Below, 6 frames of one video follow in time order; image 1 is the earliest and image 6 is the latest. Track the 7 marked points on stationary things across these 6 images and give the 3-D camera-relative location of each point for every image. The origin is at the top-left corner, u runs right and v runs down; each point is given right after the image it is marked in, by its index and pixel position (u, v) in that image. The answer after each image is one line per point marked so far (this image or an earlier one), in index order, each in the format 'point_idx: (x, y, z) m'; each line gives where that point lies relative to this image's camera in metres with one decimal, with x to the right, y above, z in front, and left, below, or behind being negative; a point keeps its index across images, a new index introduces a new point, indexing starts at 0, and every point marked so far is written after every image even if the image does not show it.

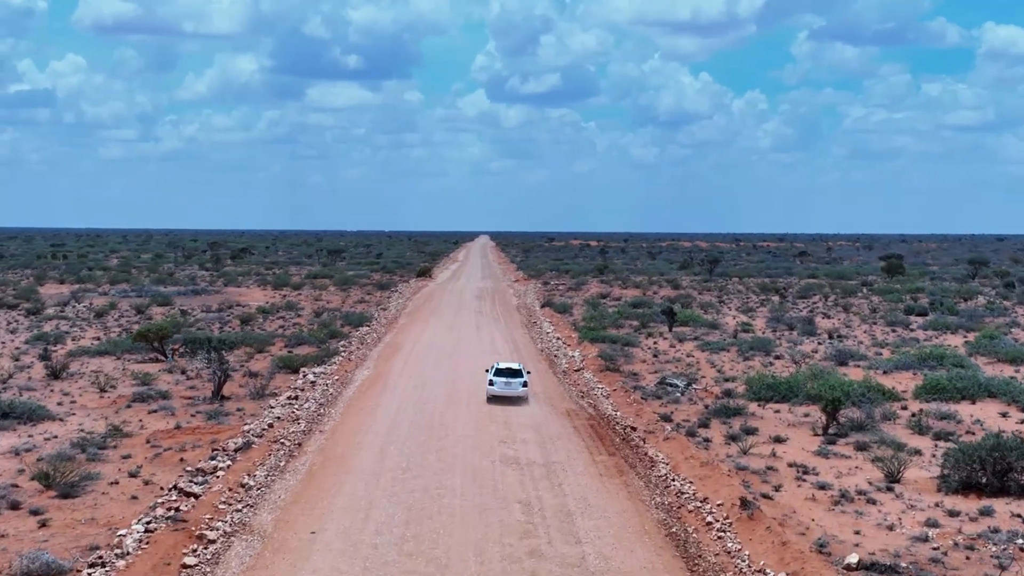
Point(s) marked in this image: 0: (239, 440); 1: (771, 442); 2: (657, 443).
0: (-4.1, -2.3, +18.8) m
1: (+4.1, -2.4, +19.8) m
2: (+2.2, -2.4, +19.4) m
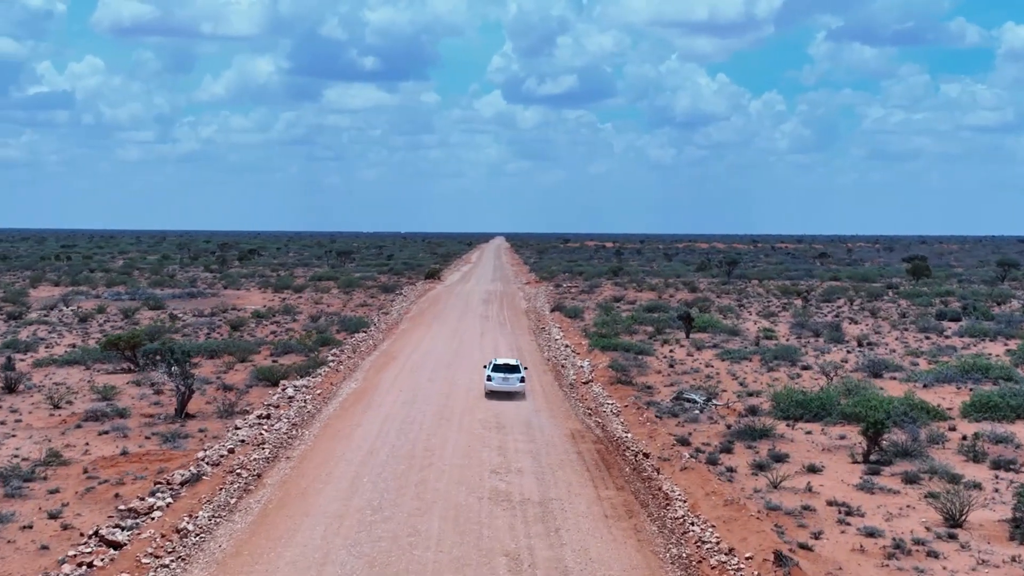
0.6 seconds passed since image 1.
0: (-4.2, -2.4, +16.3) m
1: (+4.0, -2.5, +17.2) m
2: (+2.1, -2.5, +16.8) m
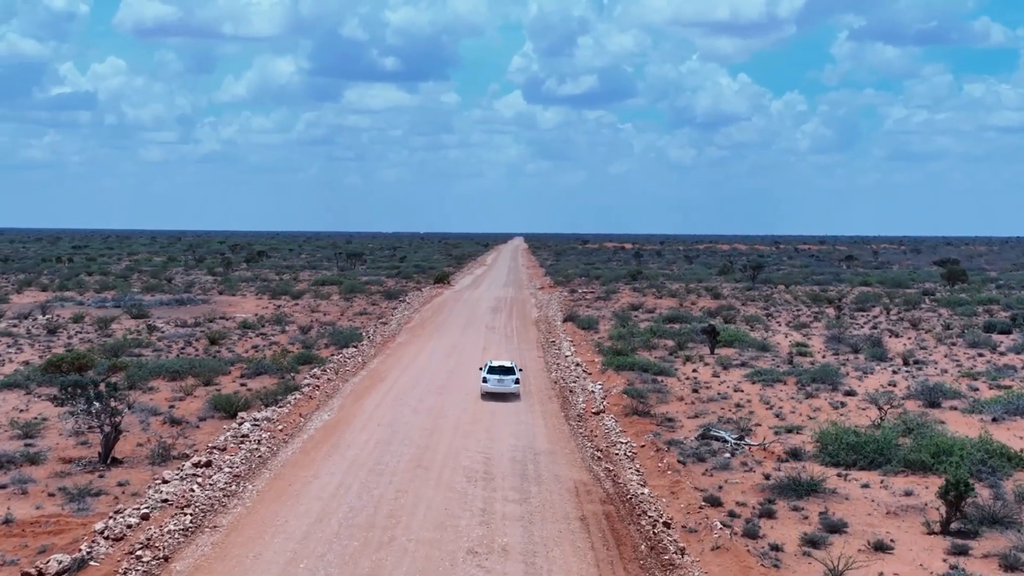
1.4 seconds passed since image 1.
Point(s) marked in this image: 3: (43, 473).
0: (-4.3, -2.6, +12.6) m
1: (+3.8, -2.8, +13.4) m
2: (+1.9, -2.8, +13.0) m
3: (-6.3, -2.5, +16.9) m
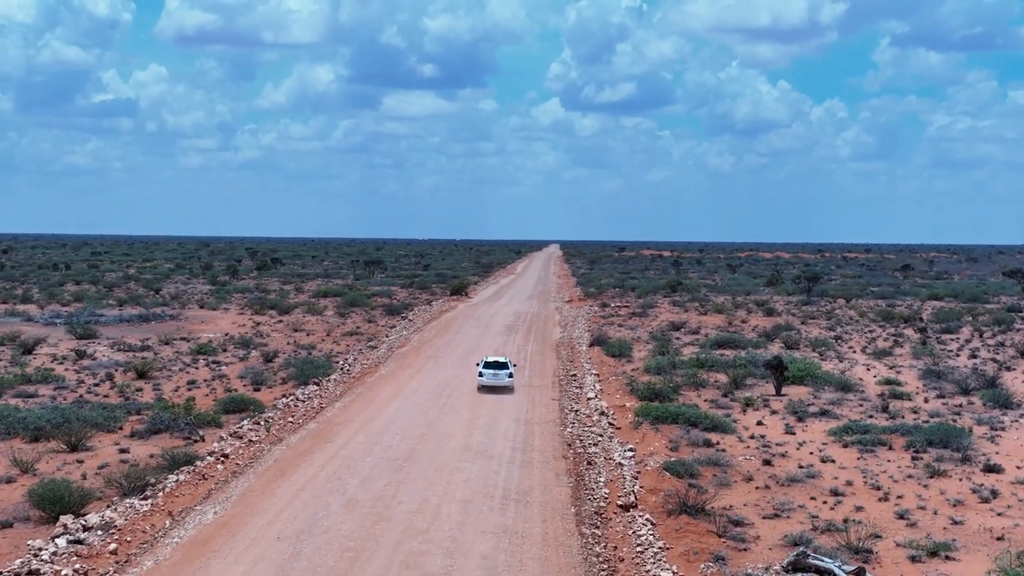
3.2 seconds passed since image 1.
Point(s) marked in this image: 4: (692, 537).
0: (-4.9, -2.9, +4.9) m
1: (+3.3, -3.1, +5.4) m
2: (+1.4, -3.1, +5.1) m
3: (-6.7, -2.8, +9.2) m
4: (+2.0, -2.8, +14.1) m
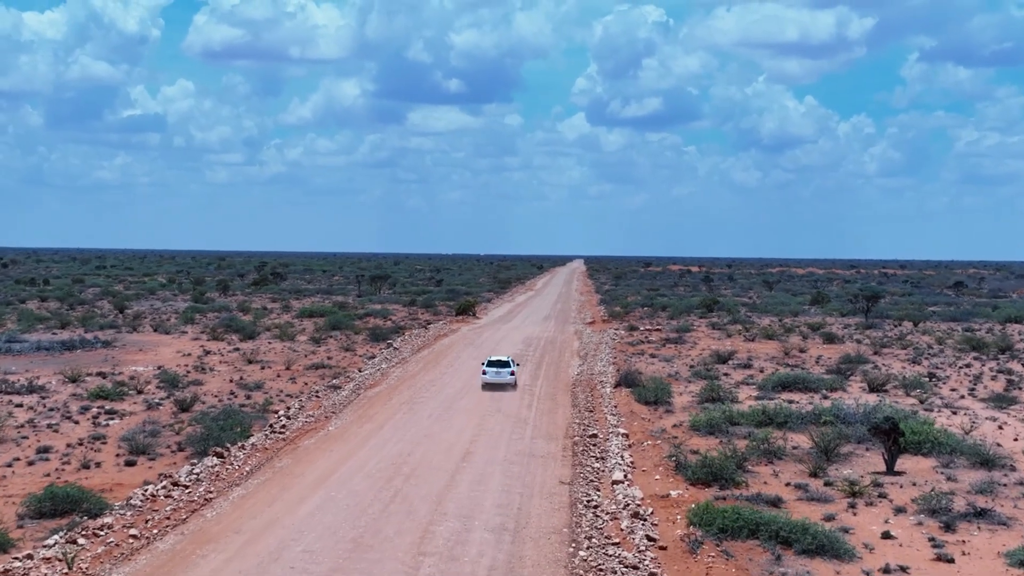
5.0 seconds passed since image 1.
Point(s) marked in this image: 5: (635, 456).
0: (-5.4, -3.1, -3.6) m
1: (+2.7, -3.3, -3.2) m
2: (+0.9, -3.2, -3.5) m
3: (-7.2, -3.0, +0.8) m
4: (+1.6, -3.1, +5.6) m
5: (+2.0, -2.6, +19.9) m
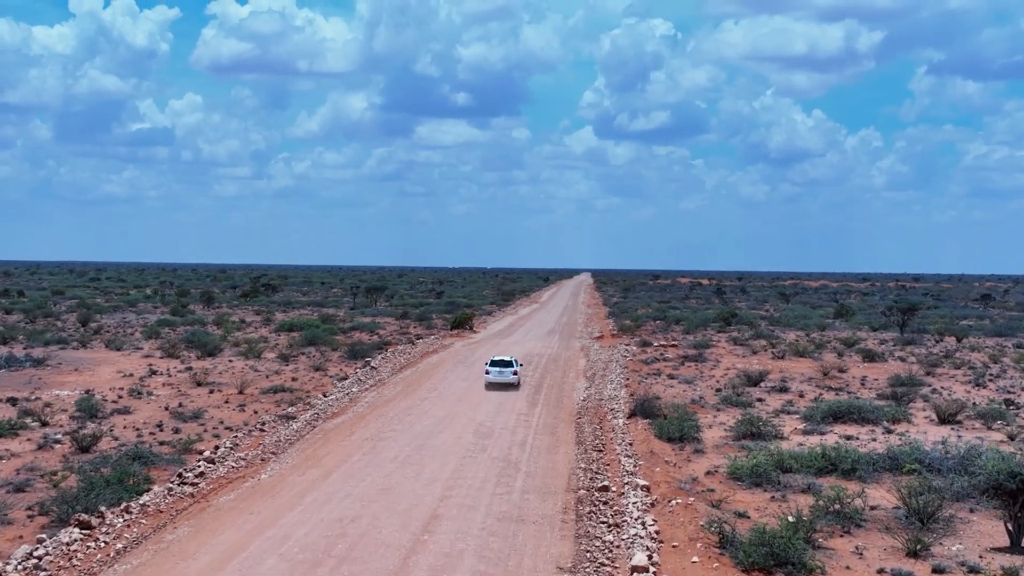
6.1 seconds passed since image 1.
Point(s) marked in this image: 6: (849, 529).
0: (-5.8, -2.9, -8.8) m
1: (+2.4, -3.1, -8.5) m
2: (+0.5, -3.1, -8.7) m
3: (-7.5, -2.8, -4.4) m
4: (+1.3, -3.0, +0.3) m
5: (+1.7, -2.7, +14.6) m
6: (+3.8, -2.7, +14.3) m
